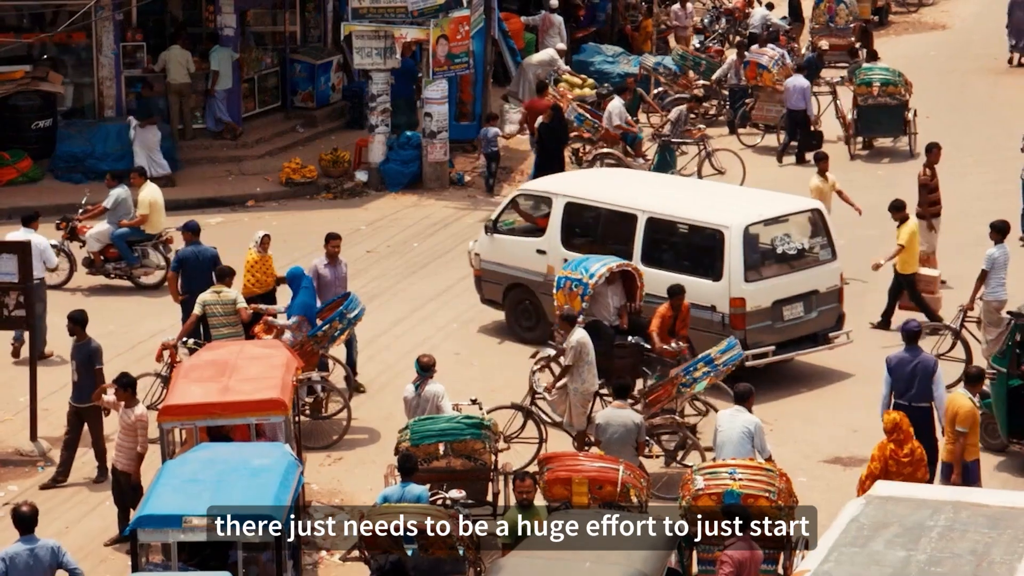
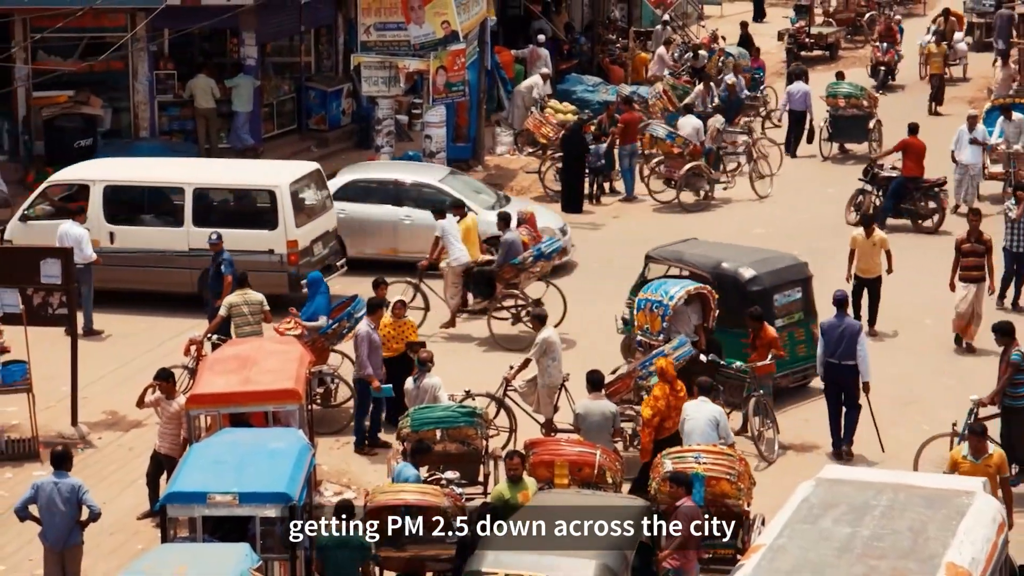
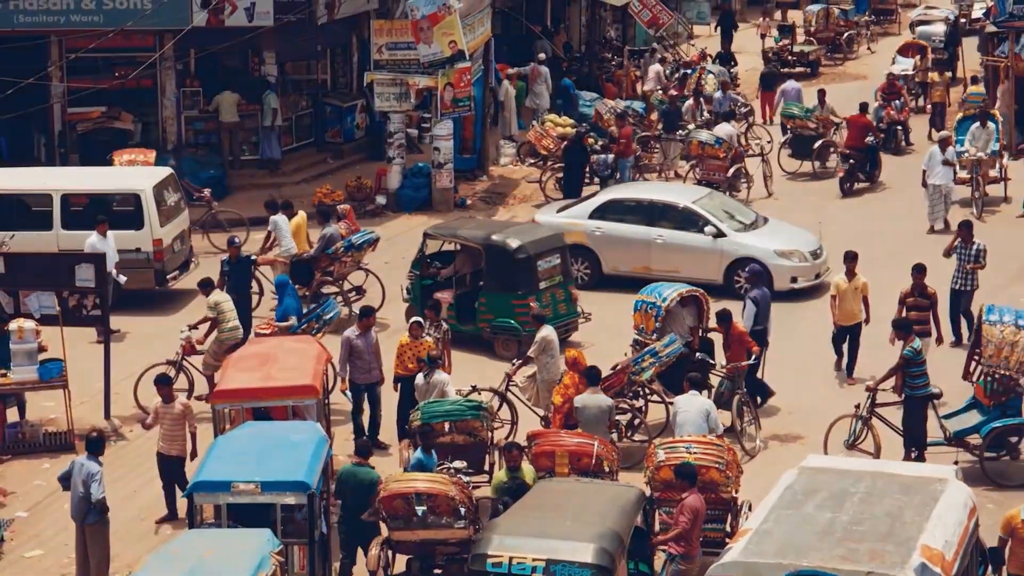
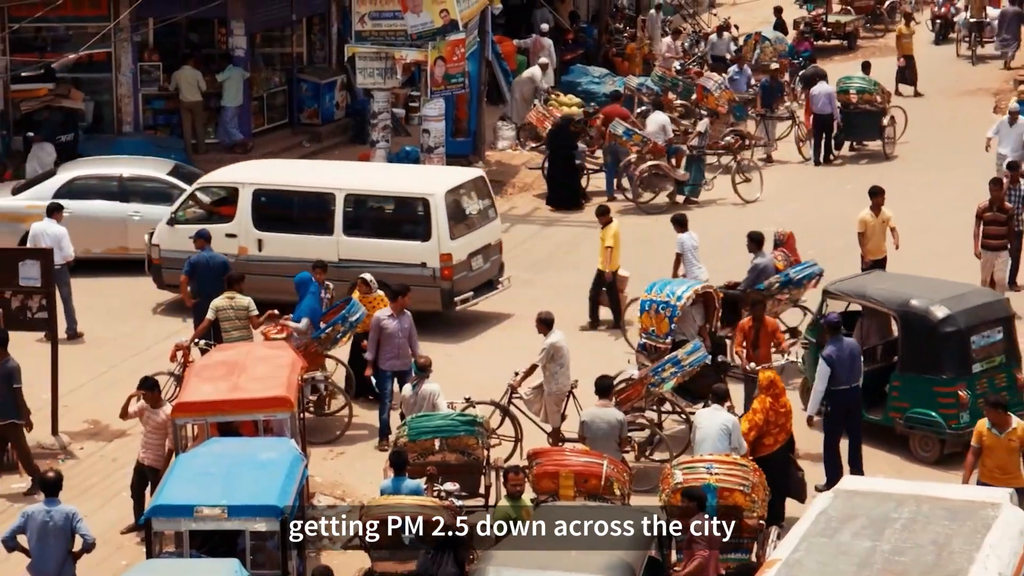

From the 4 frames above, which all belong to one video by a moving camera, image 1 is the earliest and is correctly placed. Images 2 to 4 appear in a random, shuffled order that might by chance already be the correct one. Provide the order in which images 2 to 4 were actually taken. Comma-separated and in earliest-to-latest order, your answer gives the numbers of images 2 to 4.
4, 2, 3
